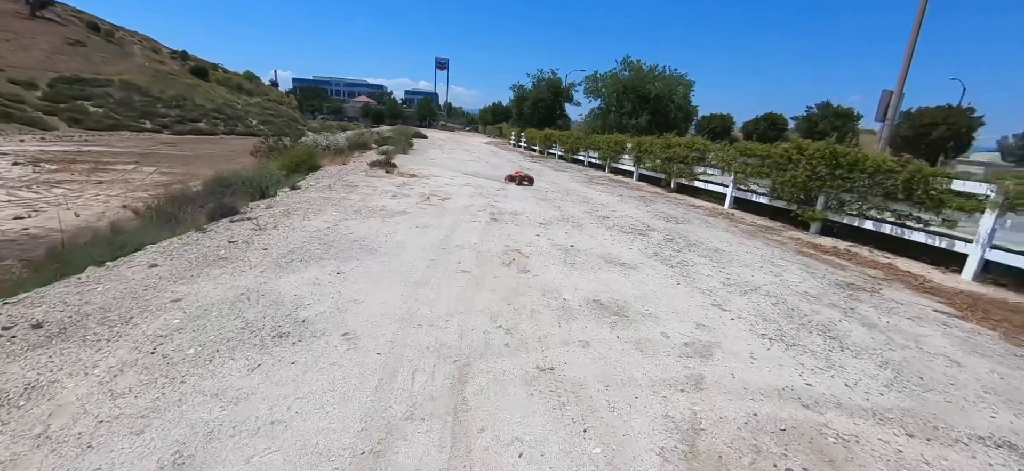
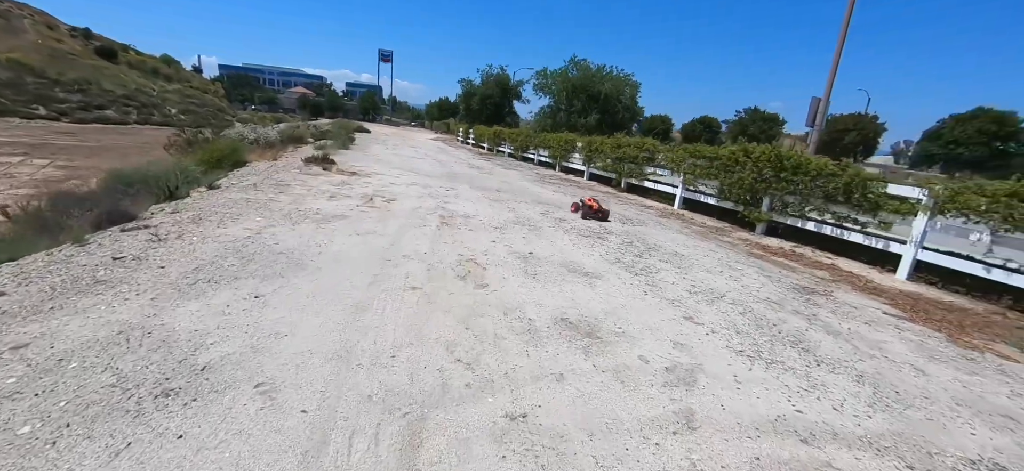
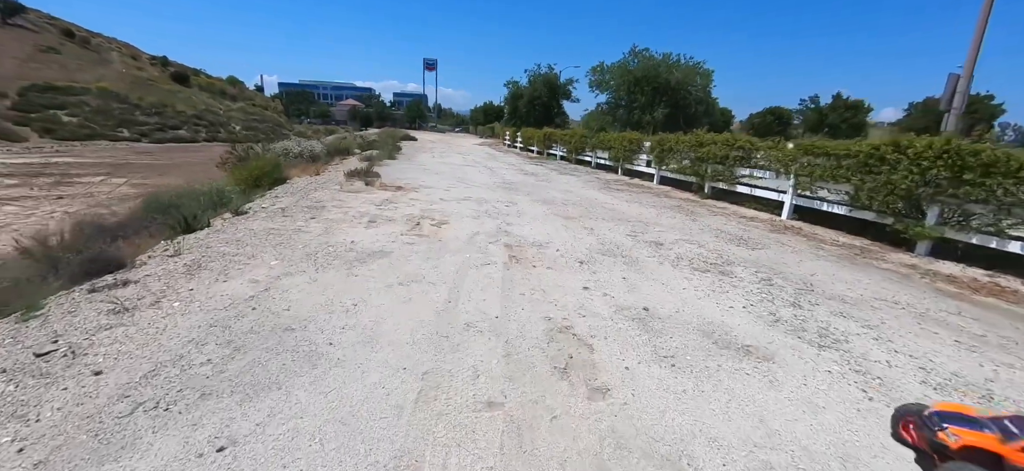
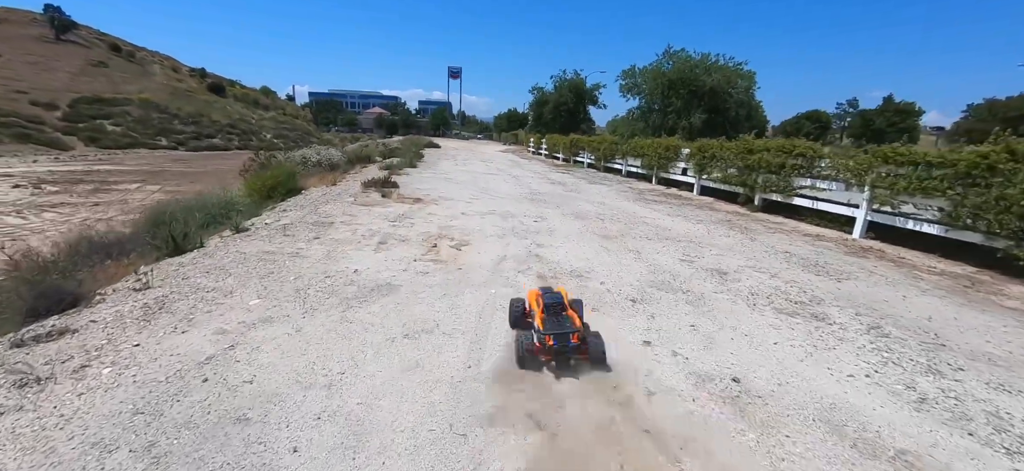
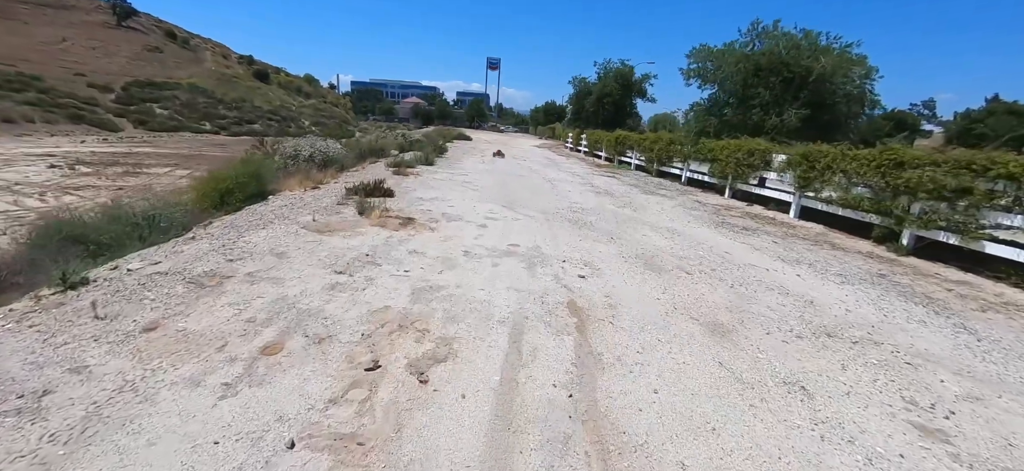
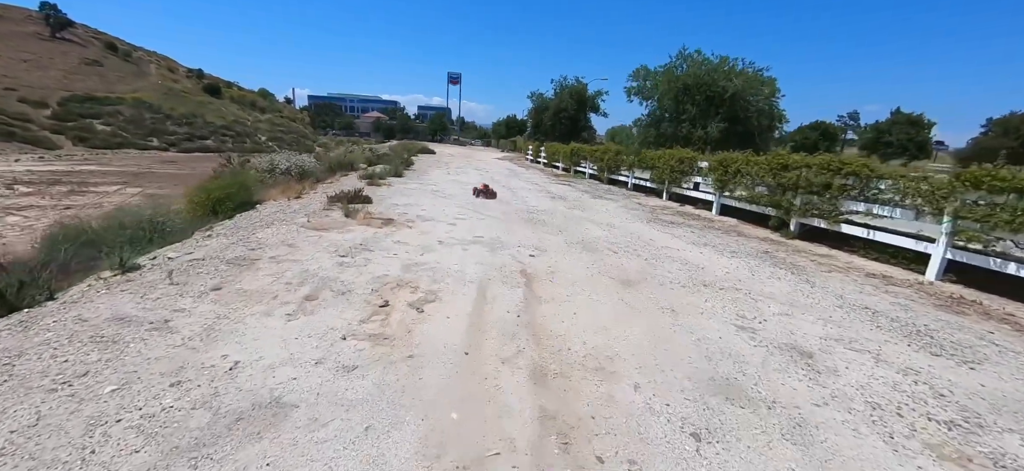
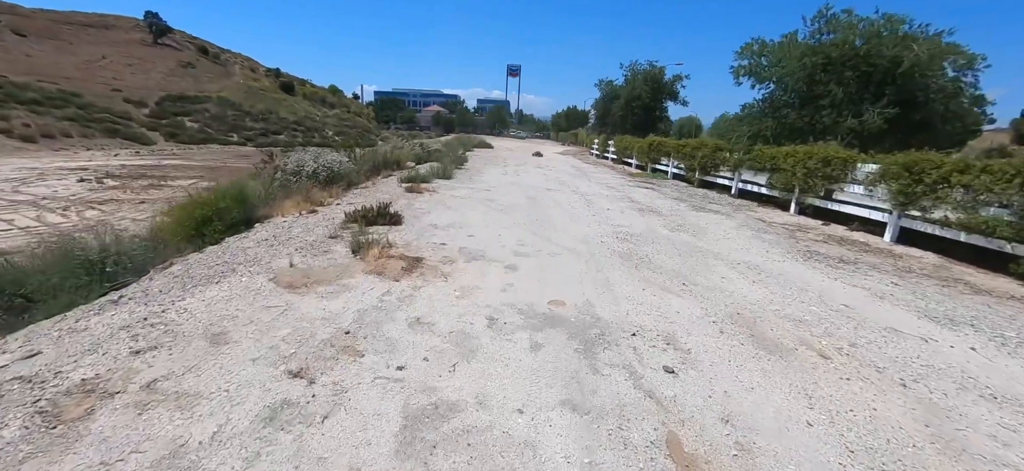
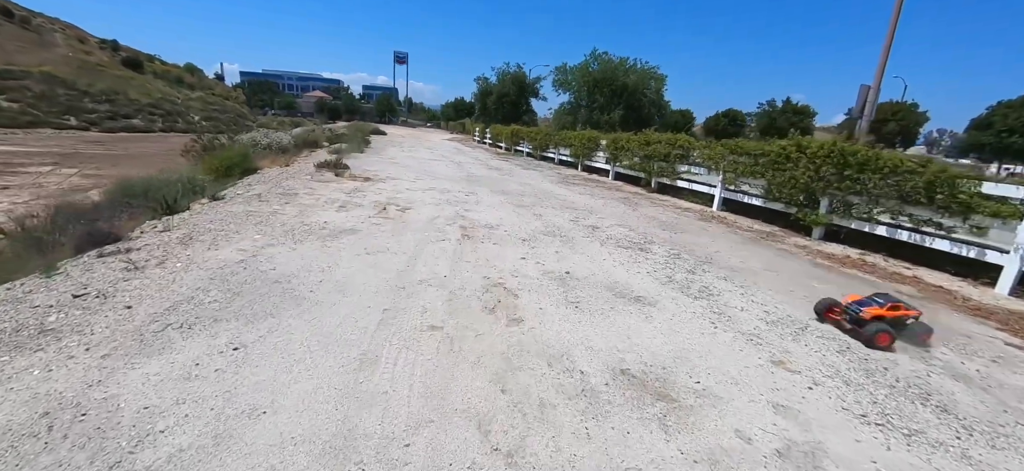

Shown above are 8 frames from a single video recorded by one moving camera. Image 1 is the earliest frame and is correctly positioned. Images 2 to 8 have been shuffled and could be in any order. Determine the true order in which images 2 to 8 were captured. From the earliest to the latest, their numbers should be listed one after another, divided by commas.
2, 8, 3, 4, 6, 5, 7
